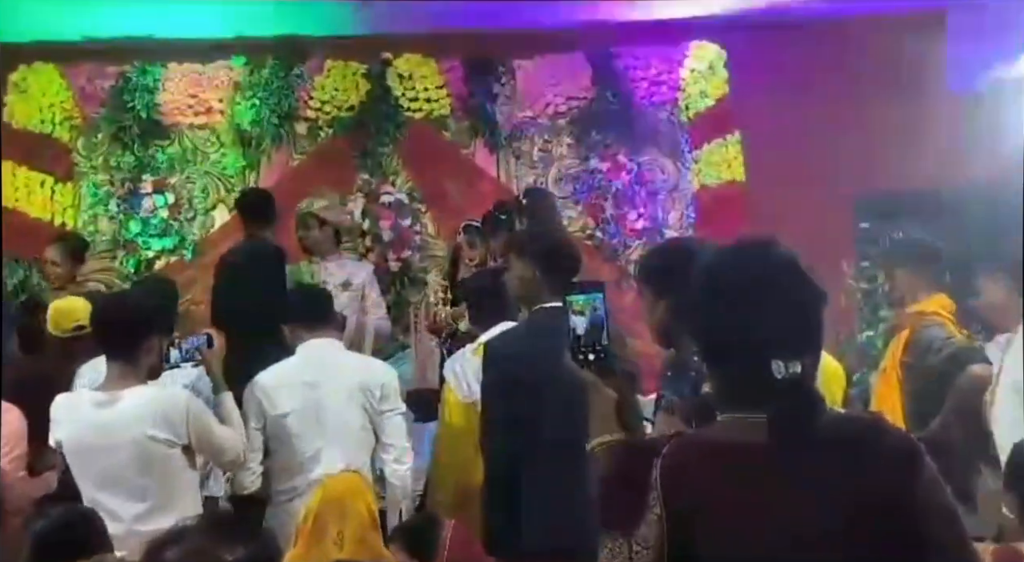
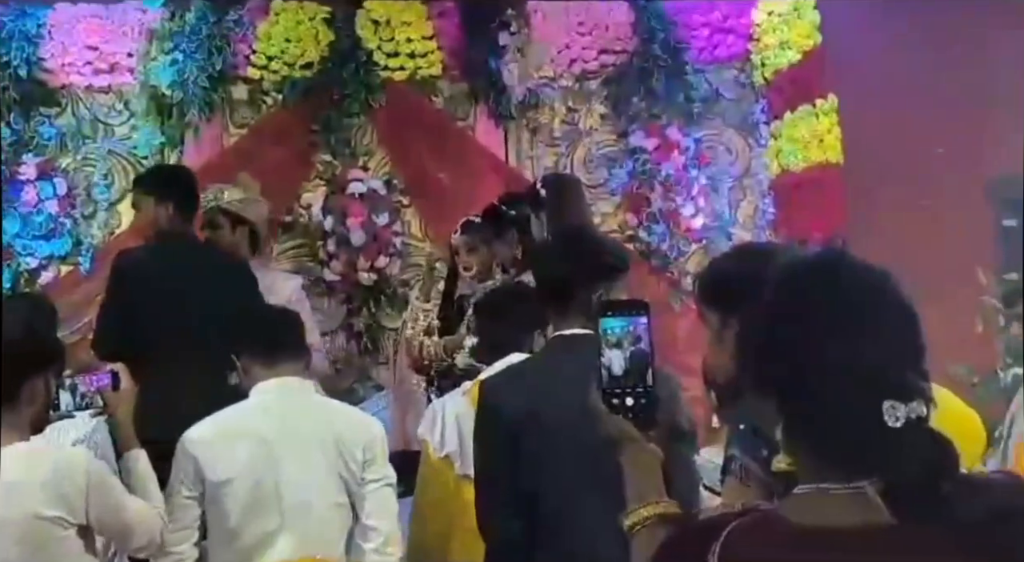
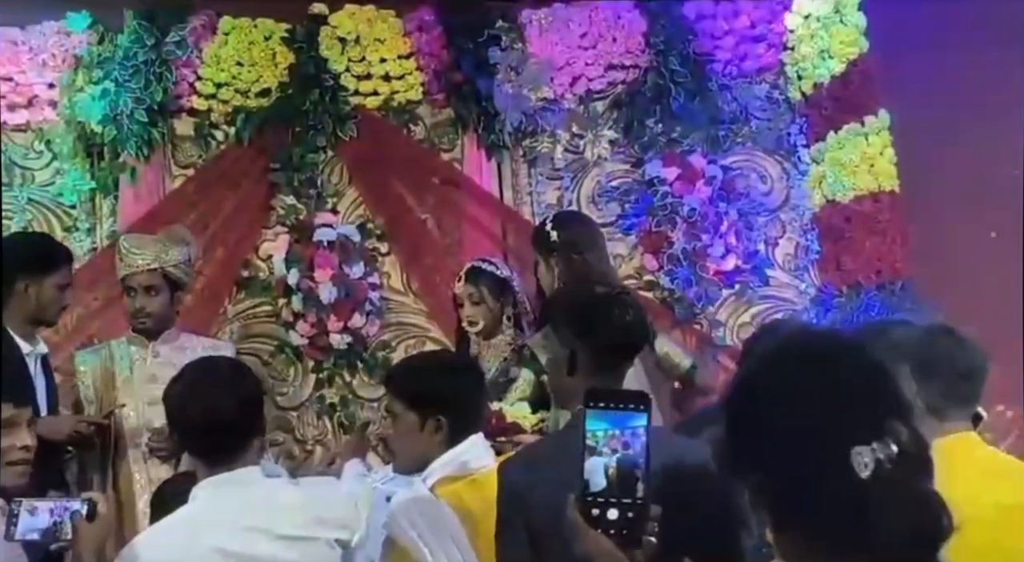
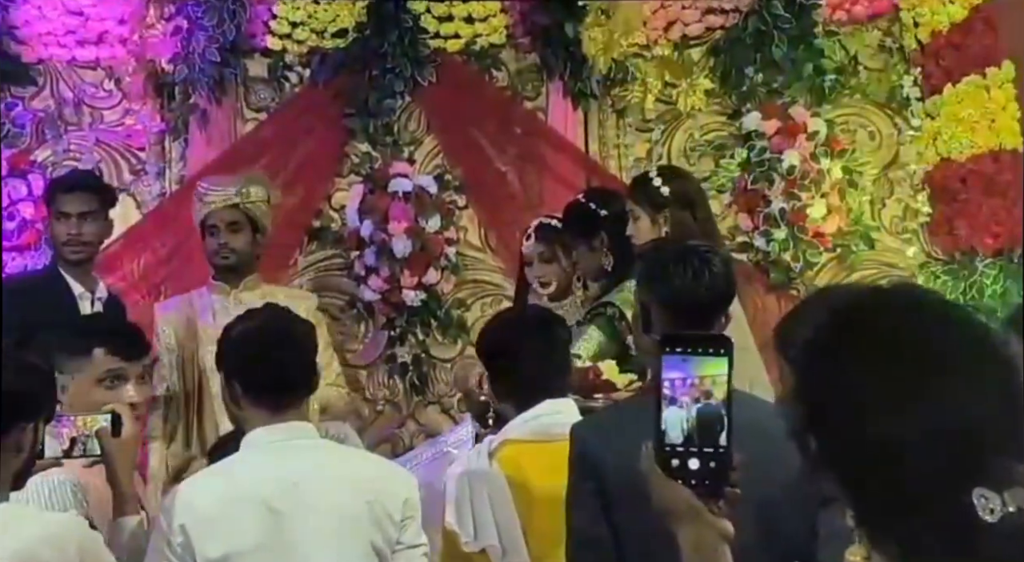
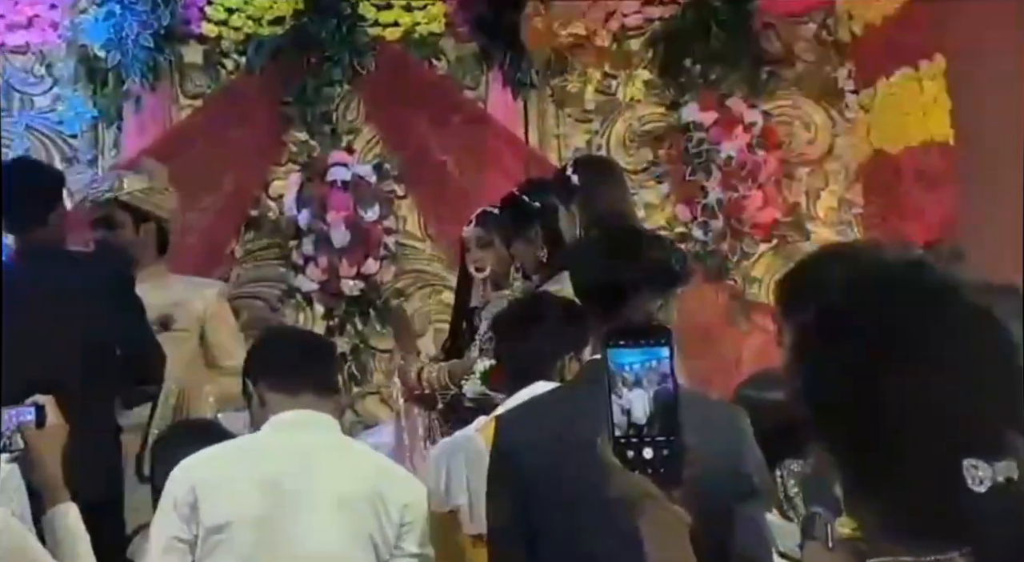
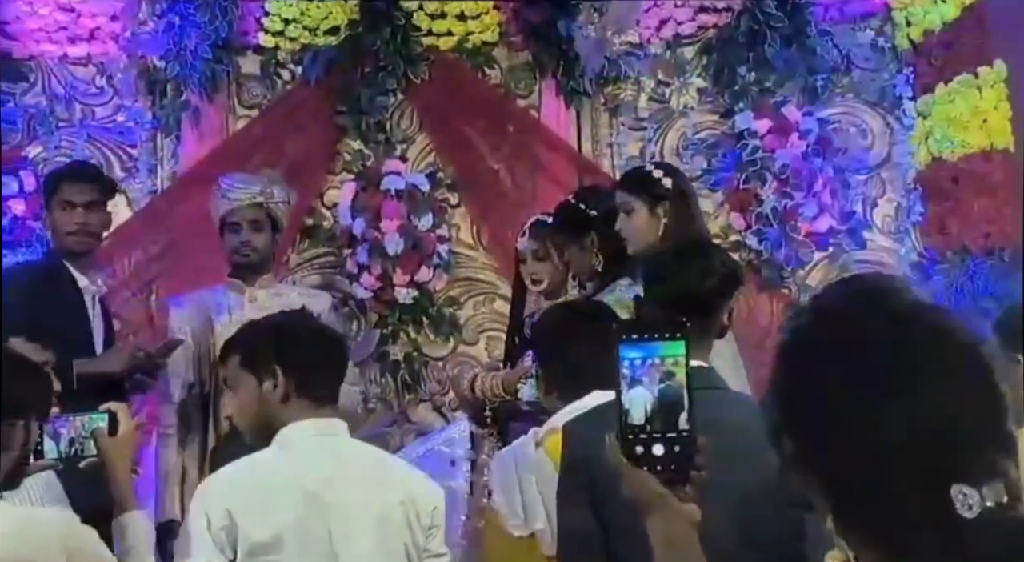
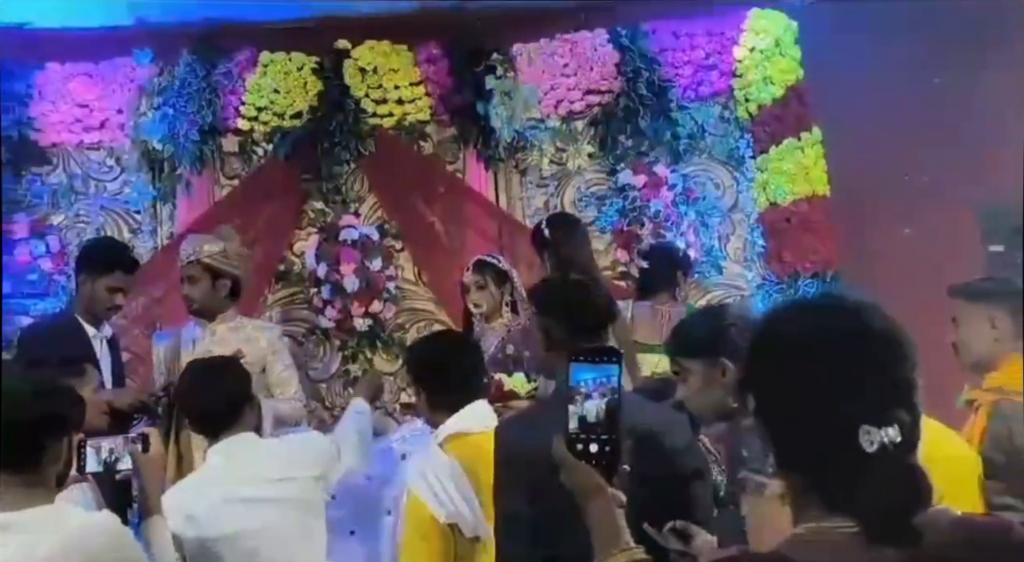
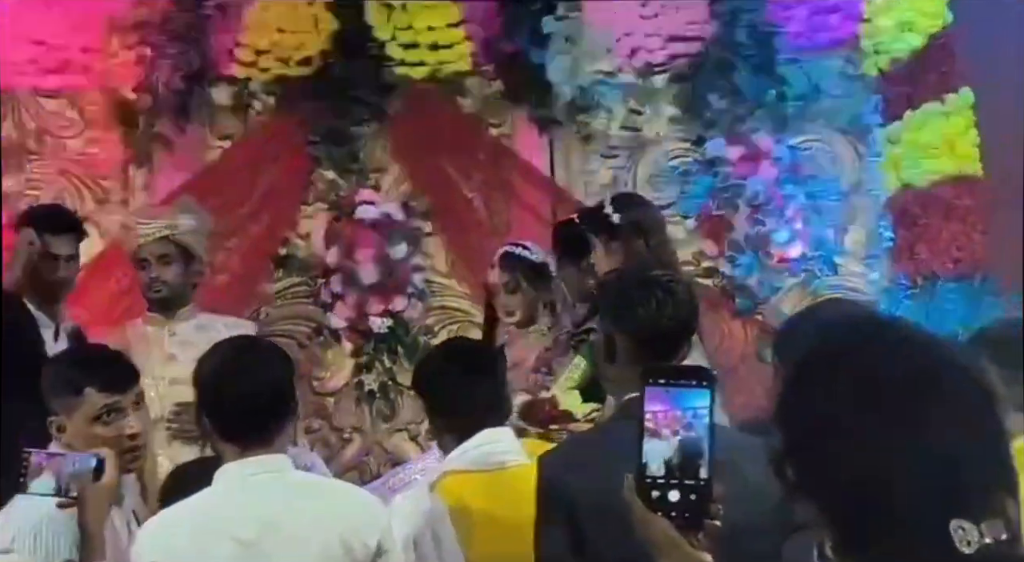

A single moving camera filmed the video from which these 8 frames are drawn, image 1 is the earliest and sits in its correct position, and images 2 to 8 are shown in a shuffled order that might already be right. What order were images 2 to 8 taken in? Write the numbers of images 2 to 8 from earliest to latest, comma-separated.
2, 5, 6, 4, 8, 3, 7
